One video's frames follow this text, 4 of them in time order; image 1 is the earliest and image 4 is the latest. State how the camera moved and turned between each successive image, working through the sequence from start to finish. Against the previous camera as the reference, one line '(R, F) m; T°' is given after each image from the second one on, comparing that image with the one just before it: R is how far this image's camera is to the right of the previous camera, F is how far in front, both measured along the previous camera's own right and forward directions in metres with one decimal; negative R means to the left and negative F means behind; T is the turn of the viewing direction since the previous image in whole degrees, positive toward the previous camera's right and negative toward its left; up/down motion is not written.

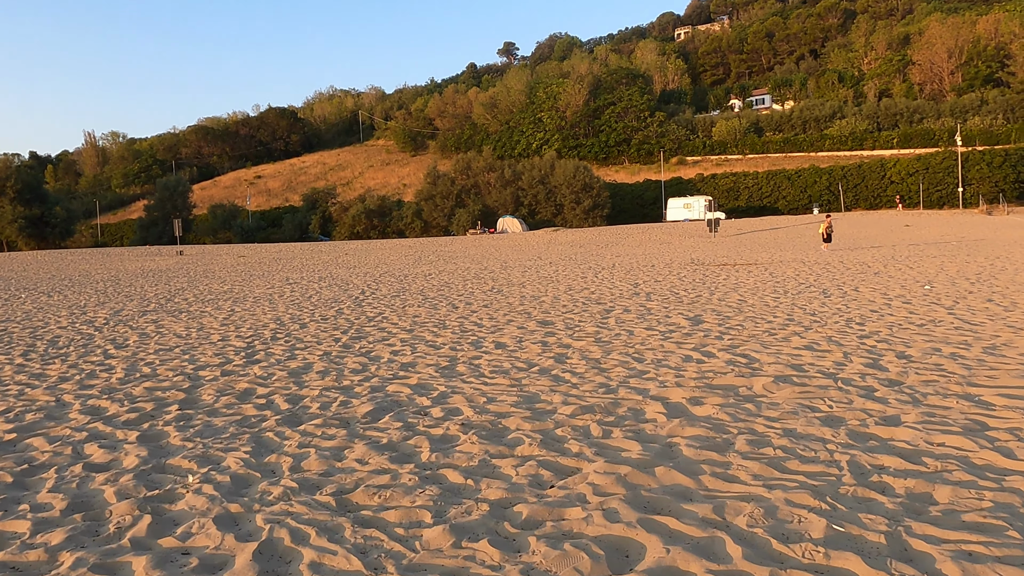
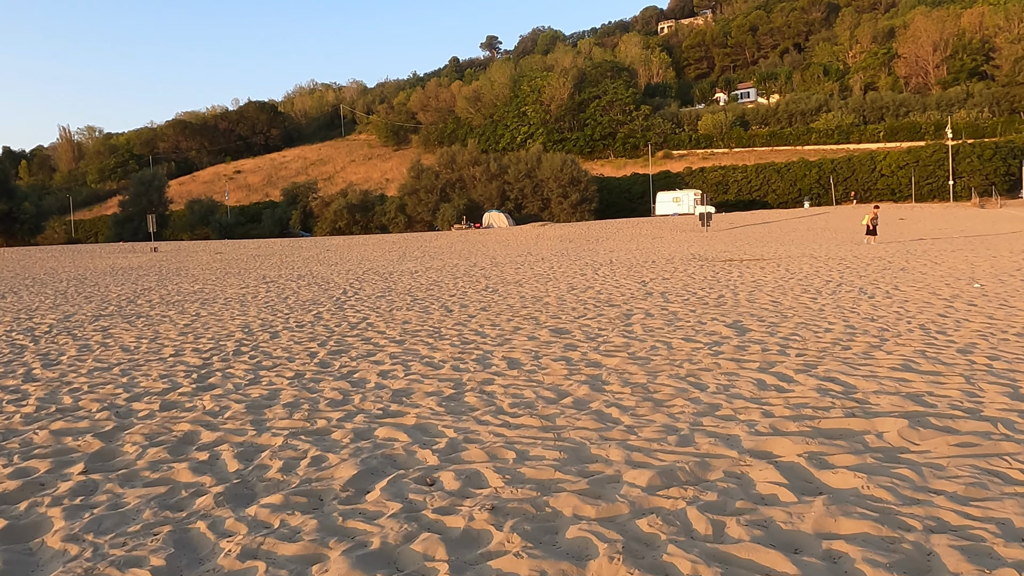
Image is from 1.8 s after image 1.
(-0.3, +1.4) m; +1°
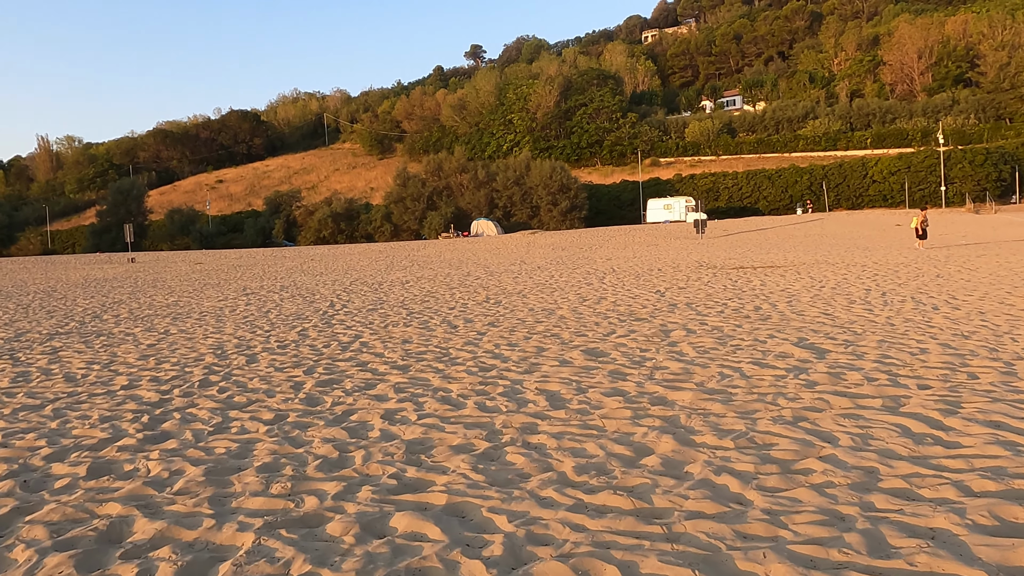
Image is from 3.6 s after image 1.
(-0.3, +1.3) m; +1°
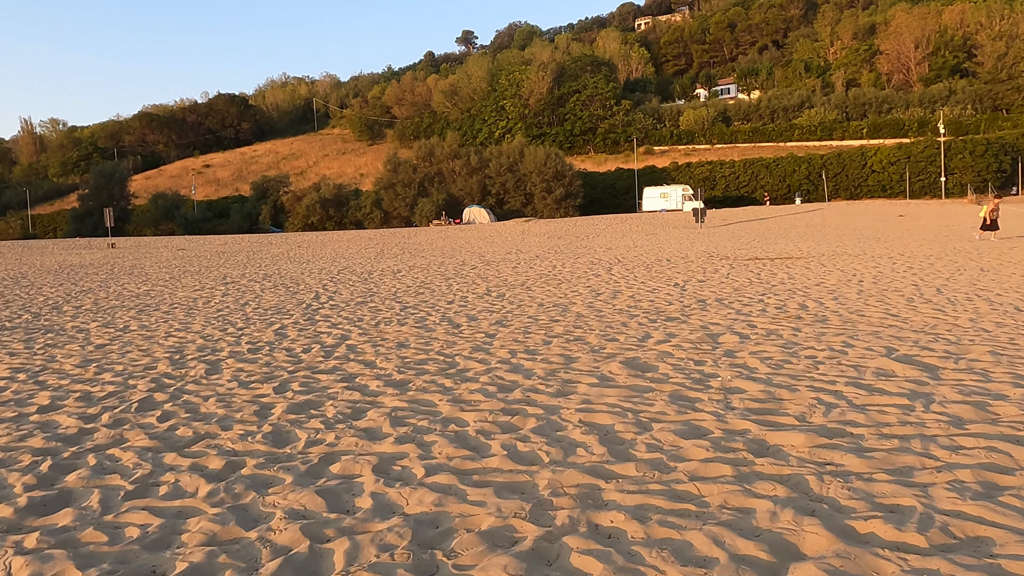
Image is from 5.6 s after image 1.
(-0.2, +1.3) m; +1°
